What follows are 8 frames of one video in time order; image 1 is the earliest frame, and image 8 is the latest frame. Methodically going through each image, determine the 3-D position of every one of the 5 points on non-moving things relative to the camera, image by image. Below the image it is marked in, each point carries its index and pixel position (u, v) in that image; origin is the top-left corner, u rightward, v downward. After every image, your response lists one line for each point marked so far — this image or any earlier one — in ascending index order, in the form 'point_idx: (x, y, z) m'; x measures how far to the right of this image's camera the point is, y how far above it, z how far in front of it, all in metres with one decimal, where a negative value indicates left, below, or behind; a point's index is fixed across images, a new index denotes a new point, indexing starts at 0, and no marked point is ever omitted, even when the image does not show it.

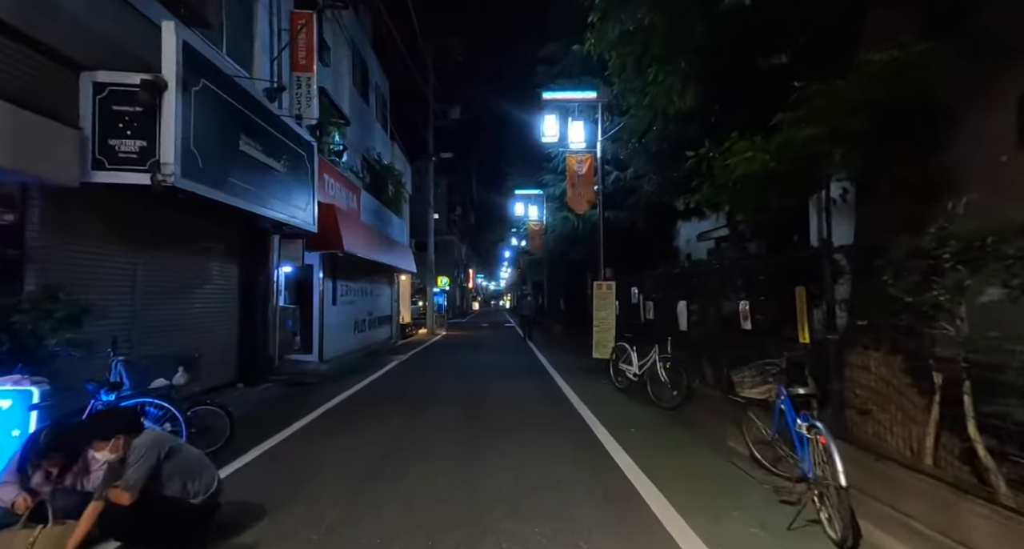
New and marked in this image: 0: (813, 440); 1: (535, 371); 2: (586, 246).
0: (+2.5, -1.4, +4.3) m
1: (+0.7, -2.9, +15.3) m
2: (+2.7, +1.0, +18.6) m
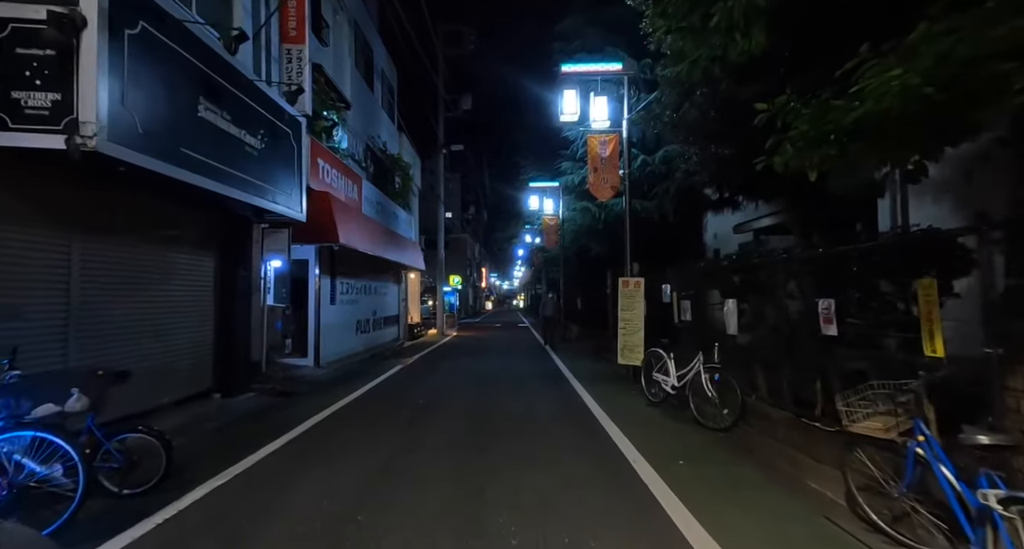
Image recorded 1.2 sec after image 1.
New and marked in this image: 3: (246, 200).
0: (+2.6, -1.3, +2.7) m
1: (+1.1, -2.8, +13.7) m
2: (+3.2, +1.1, +17.0) m
3: (-4.4, +1.3, +8.7) m
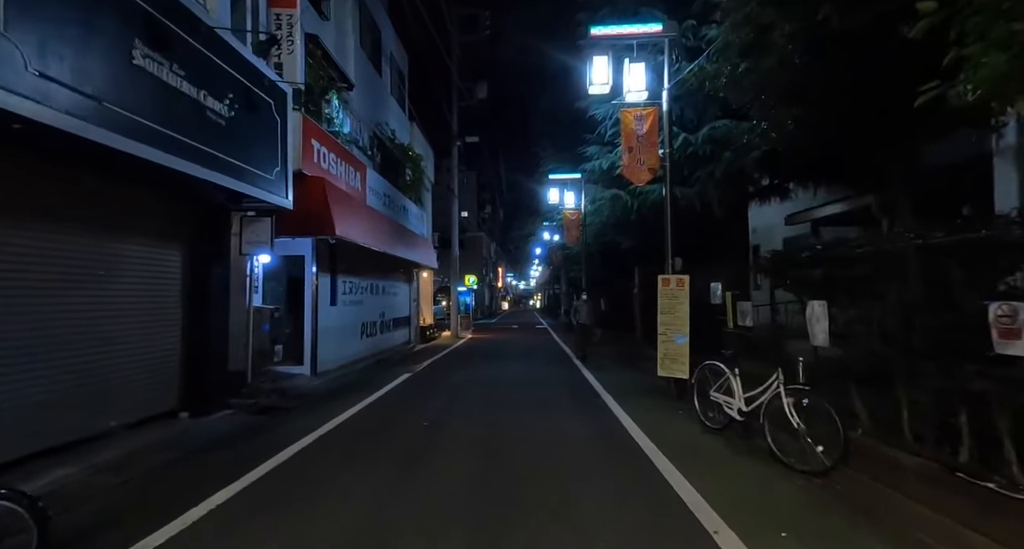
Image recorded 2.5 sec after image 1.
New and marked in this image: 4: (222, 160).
0: (+2.7, -1.2, +0.9) m
1: (+1.6, -2.8, +11.9) m
2: (+3.8, +1.2, +15.2) m
3: (-4.1, +1.3, +7.1) m
4: (-4.2, +1.6, +7.5) m
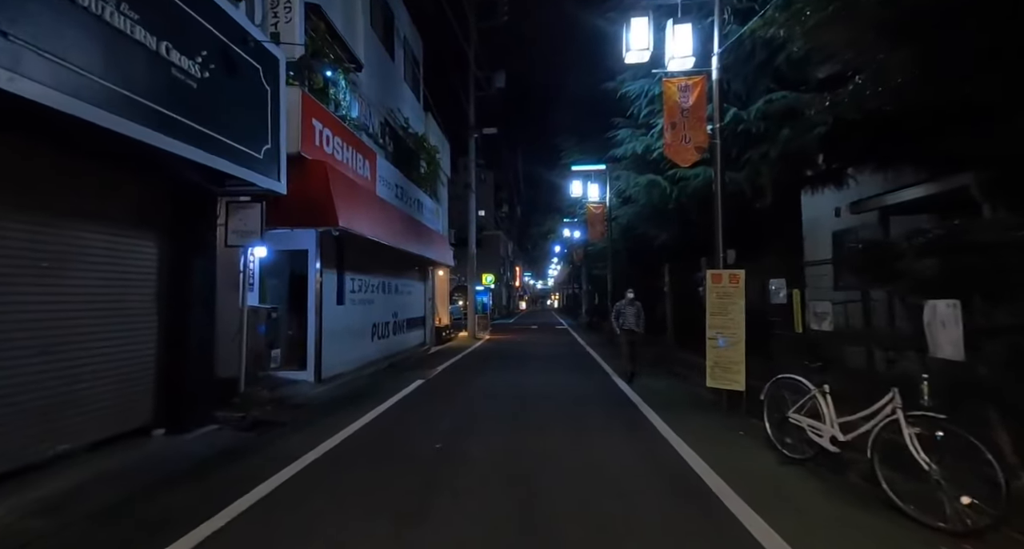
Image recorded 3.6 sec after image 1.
0: (+2.9, -1.1, -0.6) m
1: (+2.1, -2.7, +10.5) m
2: (+4.4, +1.3, +13.7) m
3: (-3.8, +1.4, +5.9) m
4: (-3.8, +1.7, +6.3) m
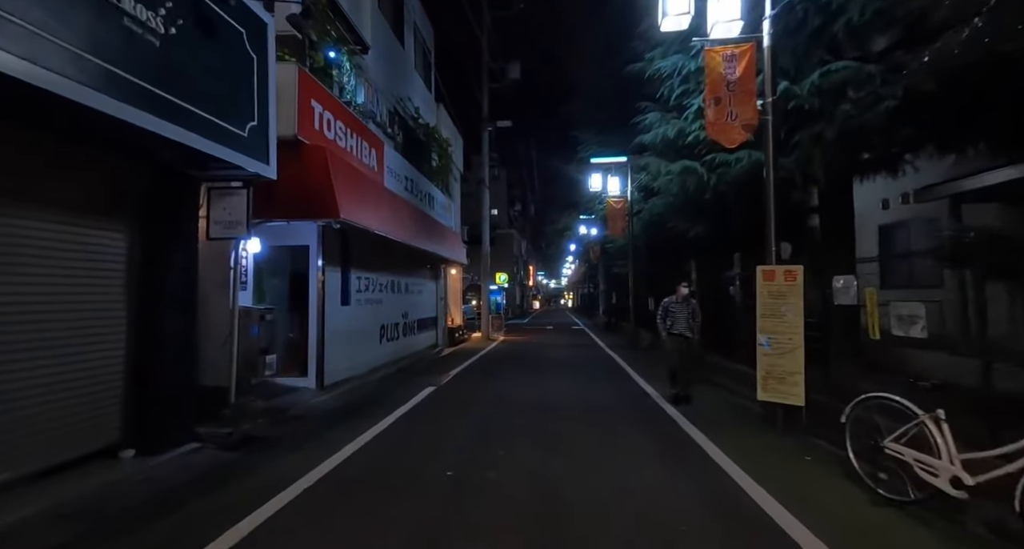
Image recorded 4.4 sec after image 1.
0: (+3.0, -1.1, -1.8) m
1: (+2.5, -2.6, +9.3) m
2: (+4.8, +1.3, +12.4) m
3: (-3.5, +1.4, +4.9) m
4: (-3.6, +1.8, +5.3) m
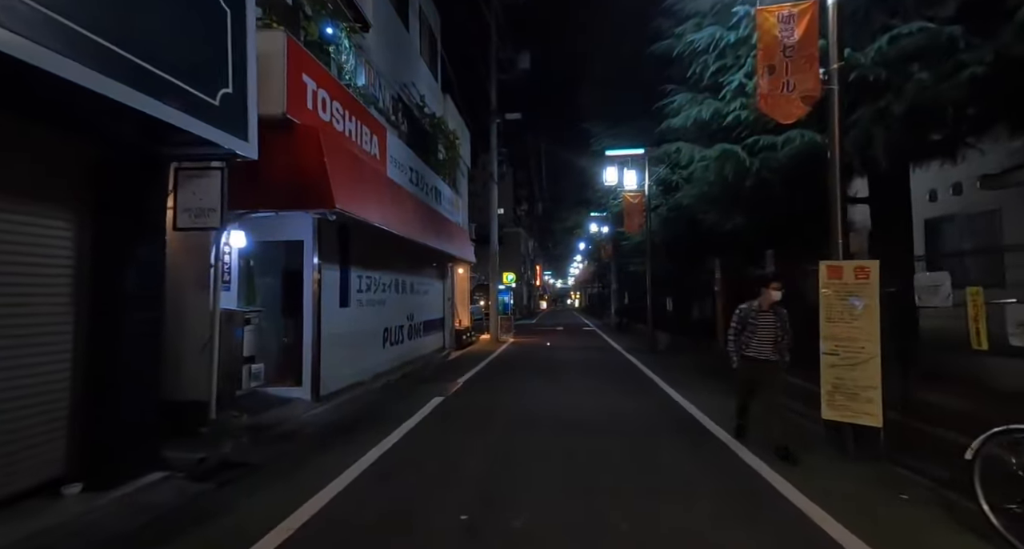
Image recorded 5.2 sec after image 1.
0: (+3.1, -1.0, -3.0) m
1: (+2.8, -2.6, +8.2) m
2: (+5.1, +1.4, +11.2) m
3: (-3.3, +1.5, +3.8) m
4: (-3.3, +1.8, +4.2) m
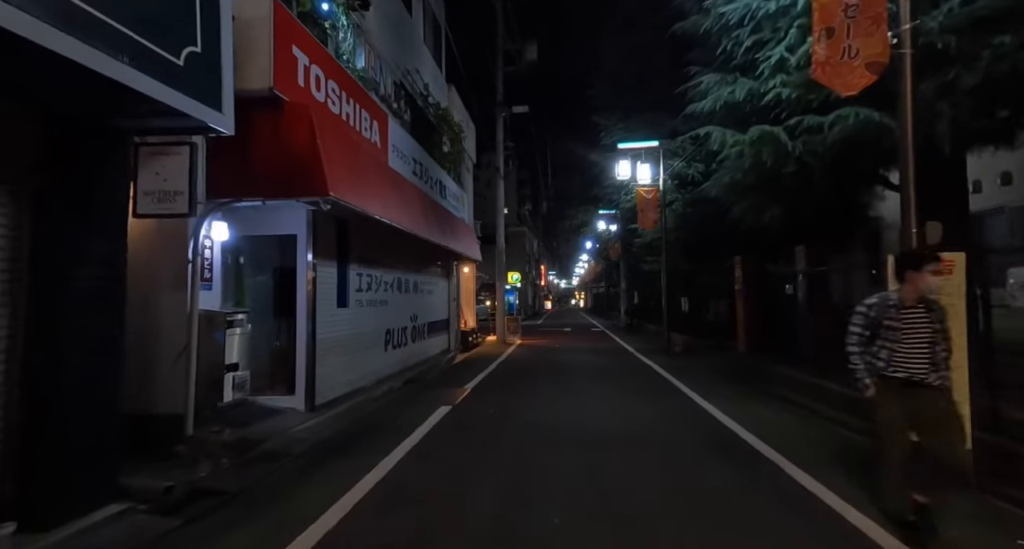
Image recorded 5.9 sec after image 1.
0: (+3.3, -1.0, -3.9) m
1: (+3.0, -2.5, +7.2) m
2: (+5.4, +1.4, +10.2) m
3: (-3.1, +1.5, +2.8) m
4: (-3.1, +1.8, +3.2) m
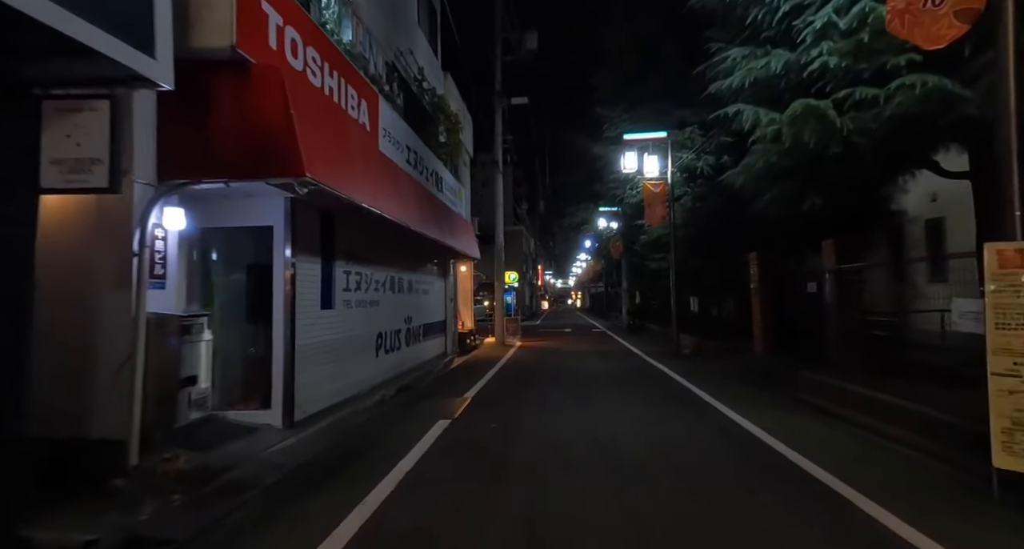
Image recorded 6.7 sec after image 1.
0: (+3.5, -0.9, -5.0) m
1: (+3.2, -2.4, +6.1) m
2: (+5.5, +1.5, +9.2) m
3: (-2.9, +1.6, +1.7) m
4: (-2.9, +1.9, +2.1) m
